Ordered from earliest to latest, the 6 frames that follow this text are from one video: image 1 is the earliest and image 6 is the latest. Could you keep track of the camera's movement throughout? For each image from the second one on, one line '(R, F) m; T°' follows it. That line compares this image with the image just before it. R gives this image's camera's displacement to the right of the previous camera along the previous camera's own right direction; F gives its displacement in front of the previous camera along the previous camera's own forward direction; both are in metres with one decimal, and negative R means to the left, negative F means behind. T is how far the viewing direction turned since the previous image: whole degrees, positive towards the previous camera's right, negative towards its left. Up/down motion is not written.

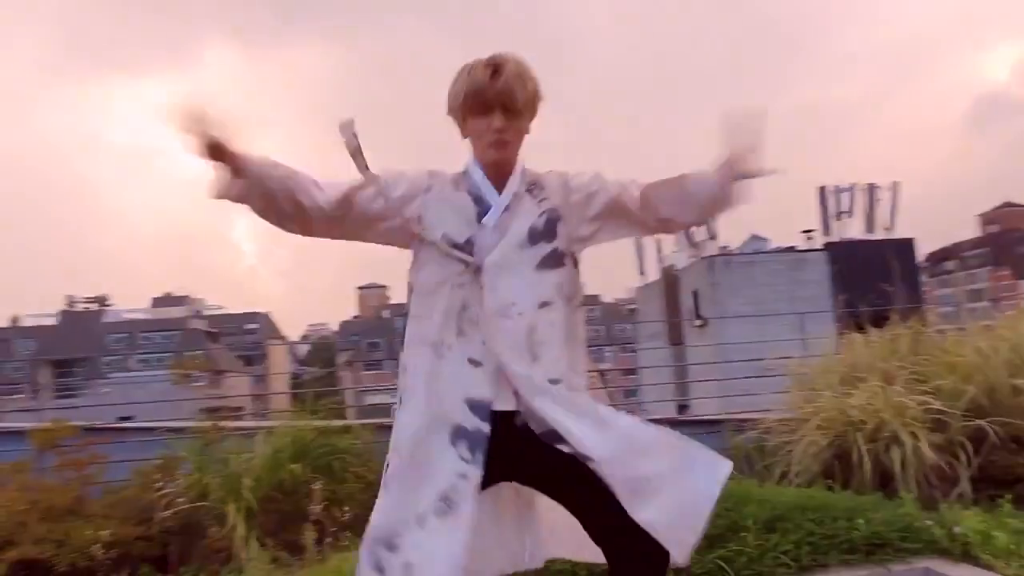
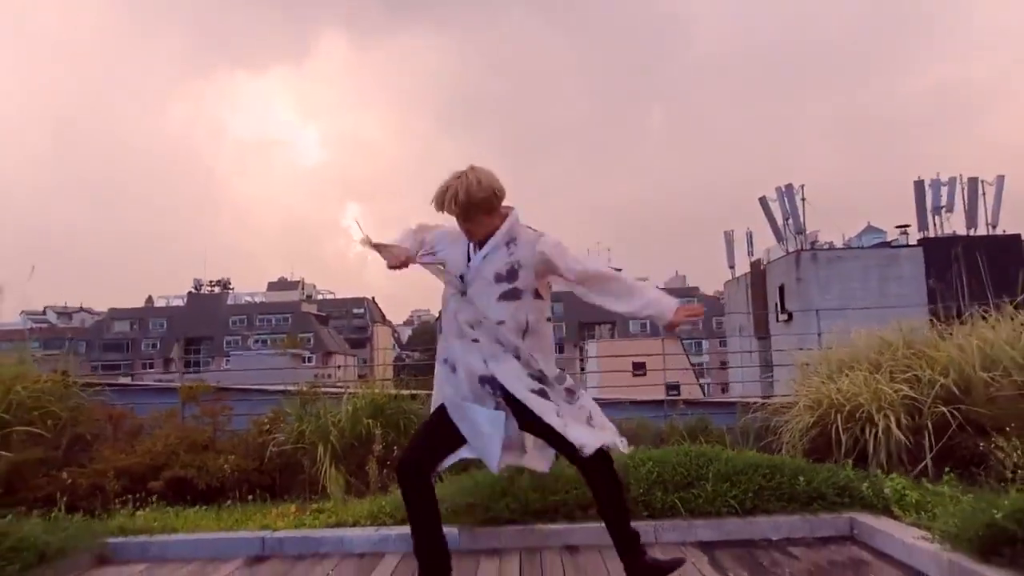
(+0.5, -0.9) m; -8°
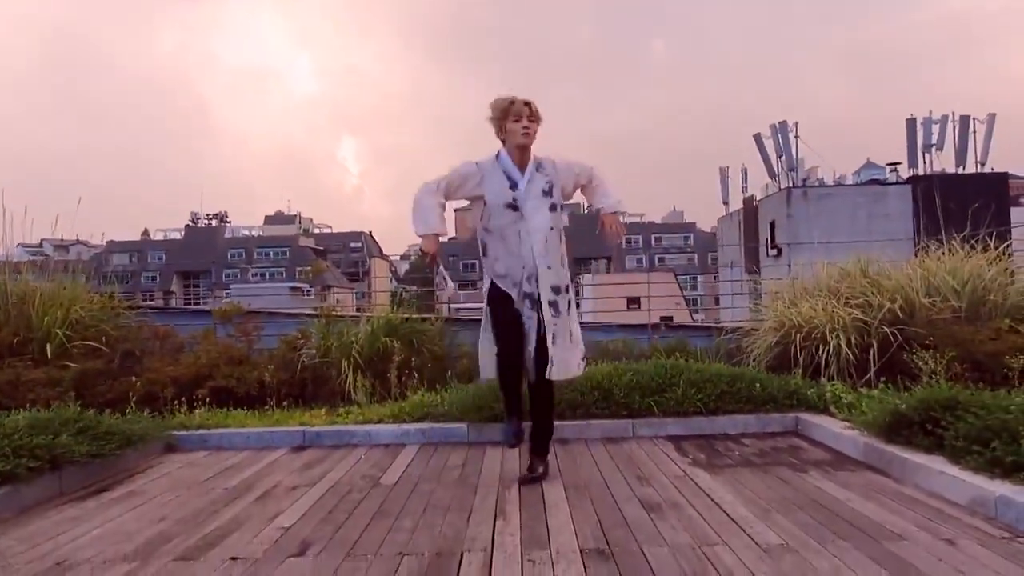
(0.0, -0.6) m; 0°
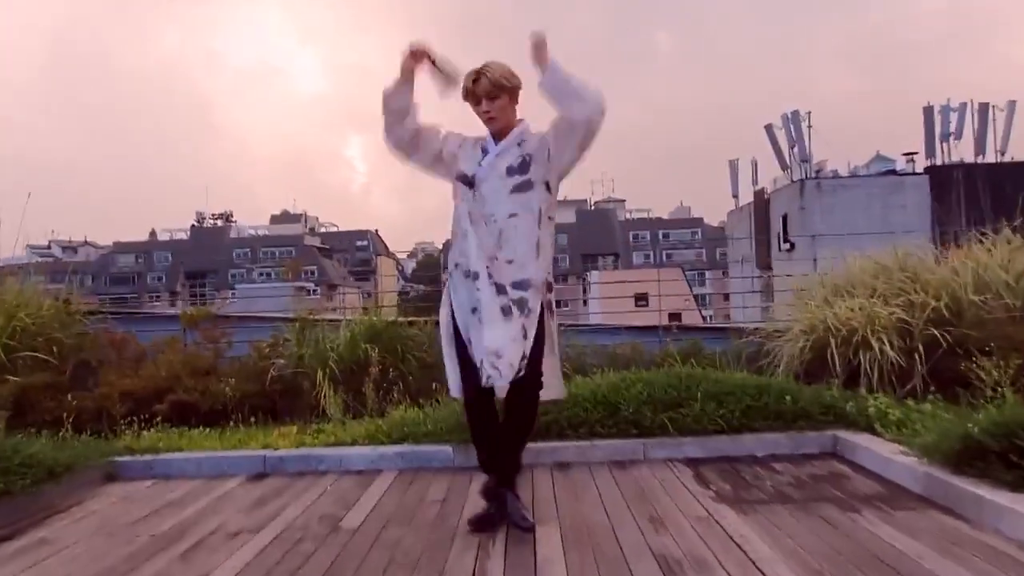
(+0.1, +0.6) m; -1°
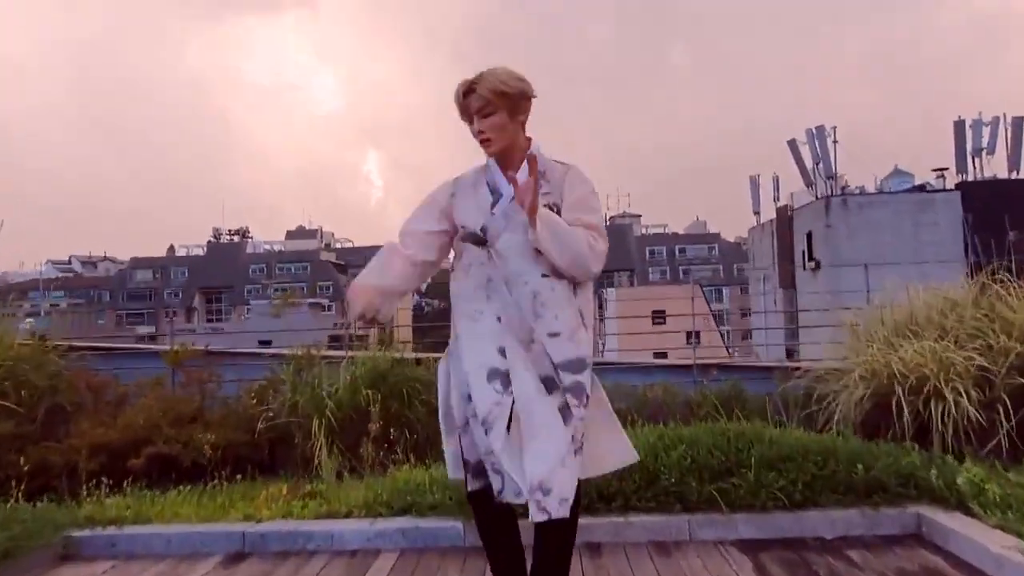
(0.0, +0.6) m; -1°
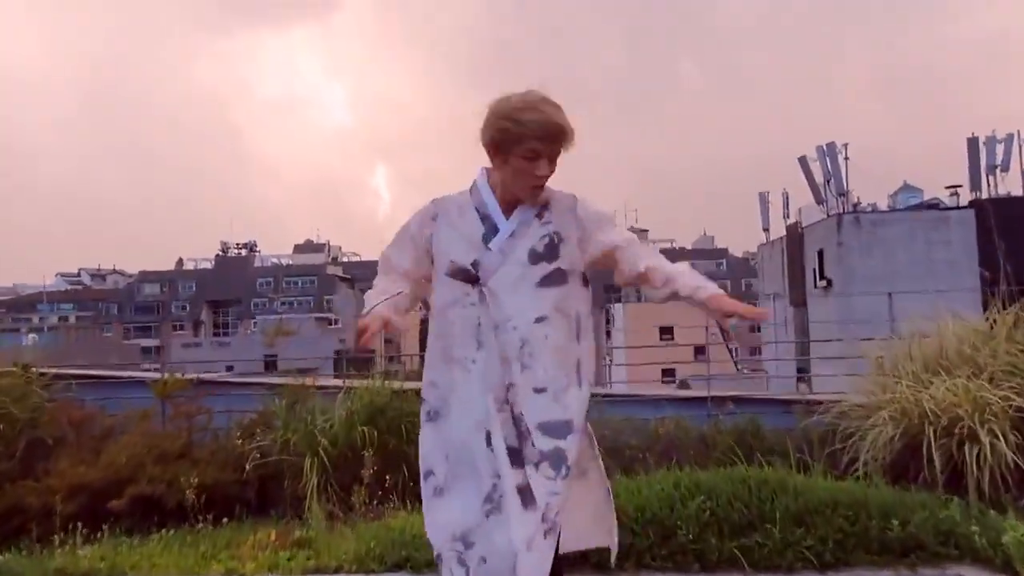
(0.0, +0.3) m; -1°
